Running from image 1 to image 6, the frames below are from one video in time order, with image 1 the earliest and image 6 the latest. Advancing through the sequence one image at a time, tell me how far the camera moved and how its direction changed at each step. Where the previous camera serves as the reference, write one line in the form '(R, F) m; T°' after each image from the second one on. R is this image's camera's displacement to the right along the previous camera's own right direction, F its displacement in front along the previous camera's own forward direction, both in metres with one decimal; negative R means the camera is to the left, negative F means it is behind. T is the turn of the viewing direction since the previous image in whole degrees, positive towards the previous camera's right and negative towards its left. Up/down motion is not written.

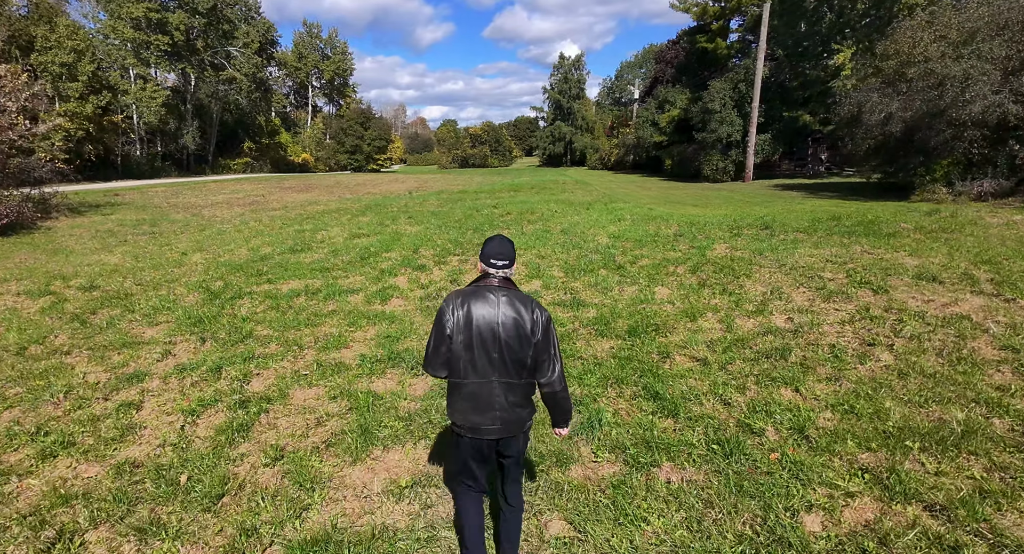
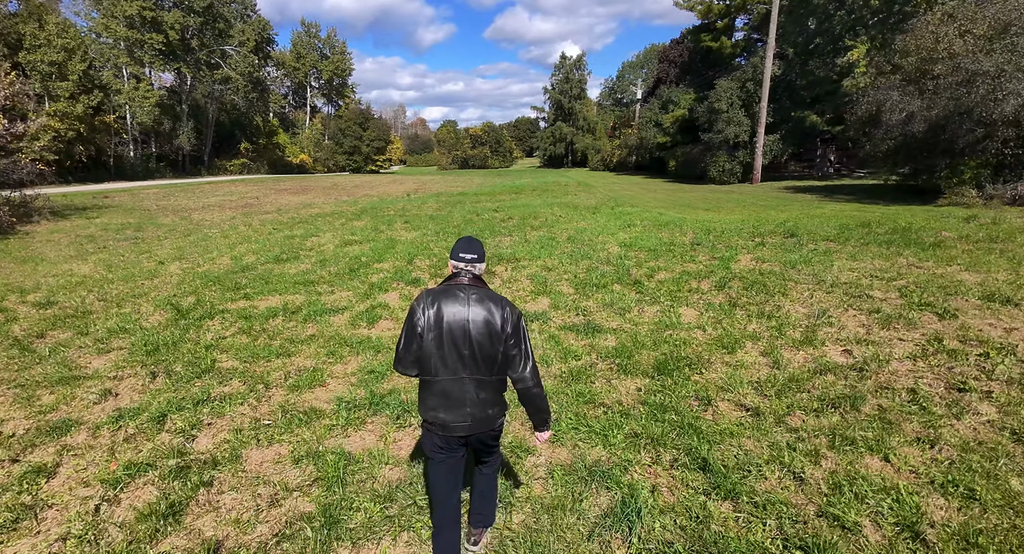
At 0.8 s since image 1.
(-0.1, +0.8) m; 0°
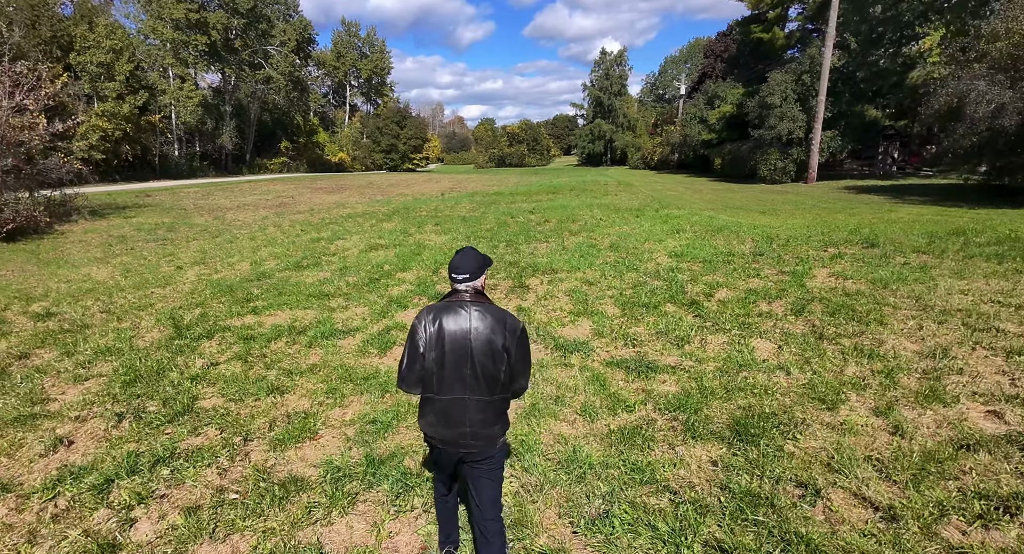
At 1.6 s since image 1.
(0.0, +0.9) m; -4°
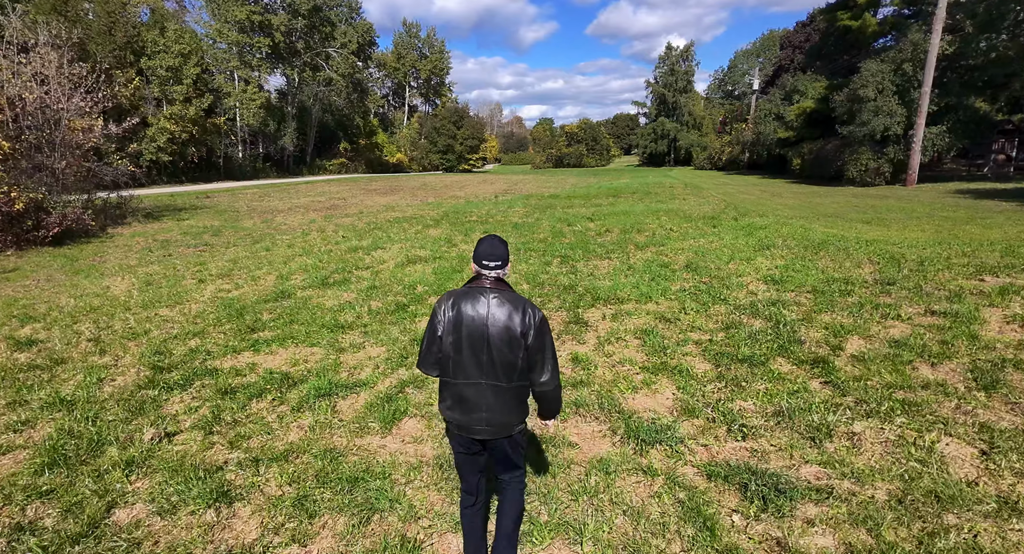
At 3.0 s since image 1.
(0.0, +1.5) m; -6°
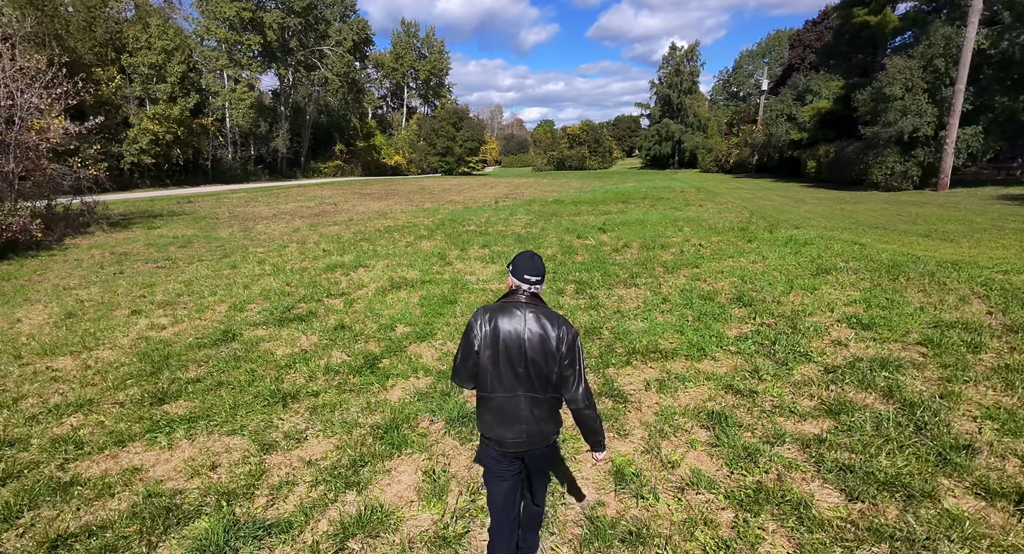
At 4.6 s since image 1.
(-0.1, +1.7) m; 0°
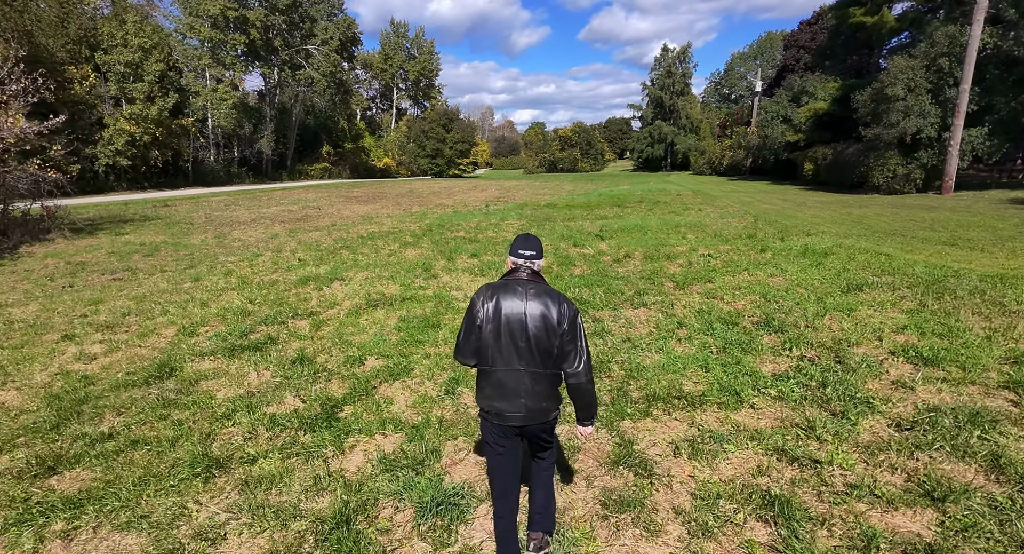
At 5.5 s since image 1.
(0.0, +1.0) m; +1°
